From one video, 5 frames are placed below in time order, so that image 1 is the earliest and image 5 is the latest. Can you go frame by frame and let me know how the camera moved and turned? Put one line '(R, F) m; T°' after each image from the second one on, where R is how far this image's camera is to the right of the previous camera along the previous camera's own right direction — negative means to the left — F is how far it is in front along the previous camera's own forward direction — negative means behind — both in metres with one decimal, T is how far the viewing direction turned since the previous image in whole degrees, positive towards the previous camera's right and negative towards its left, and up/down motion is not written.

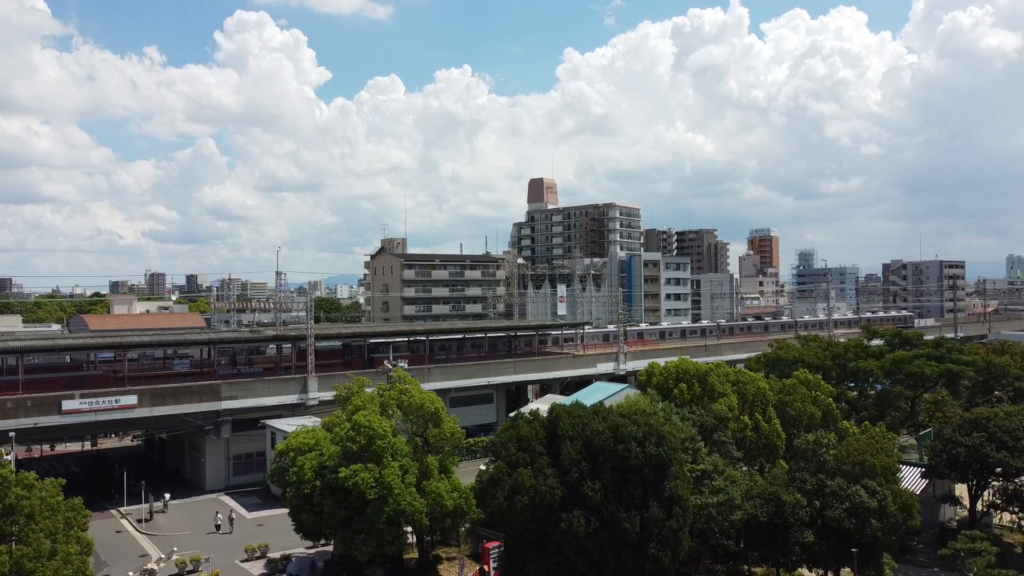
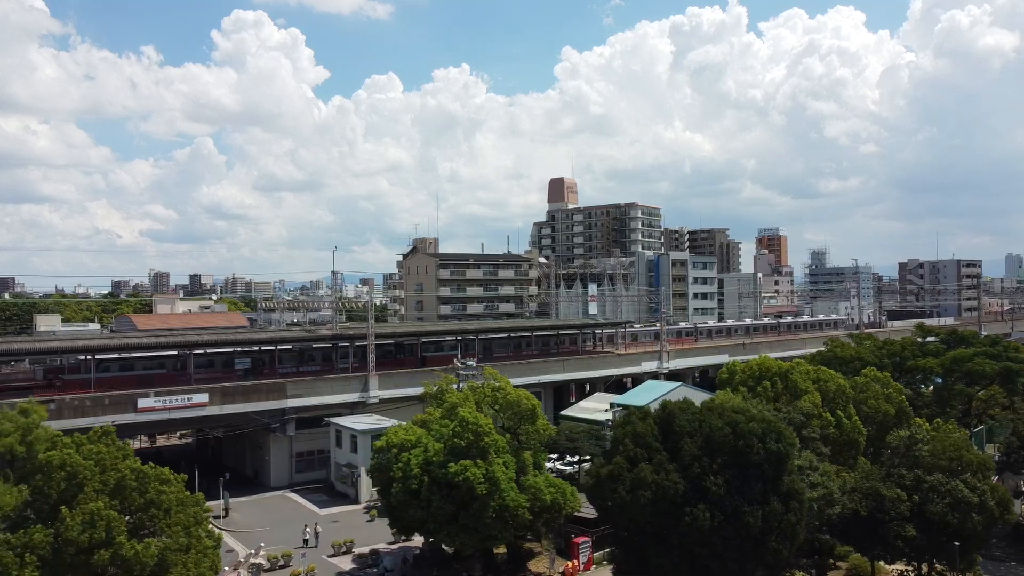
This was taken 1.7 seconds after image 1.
(-2.7, -0.4) m; 0°
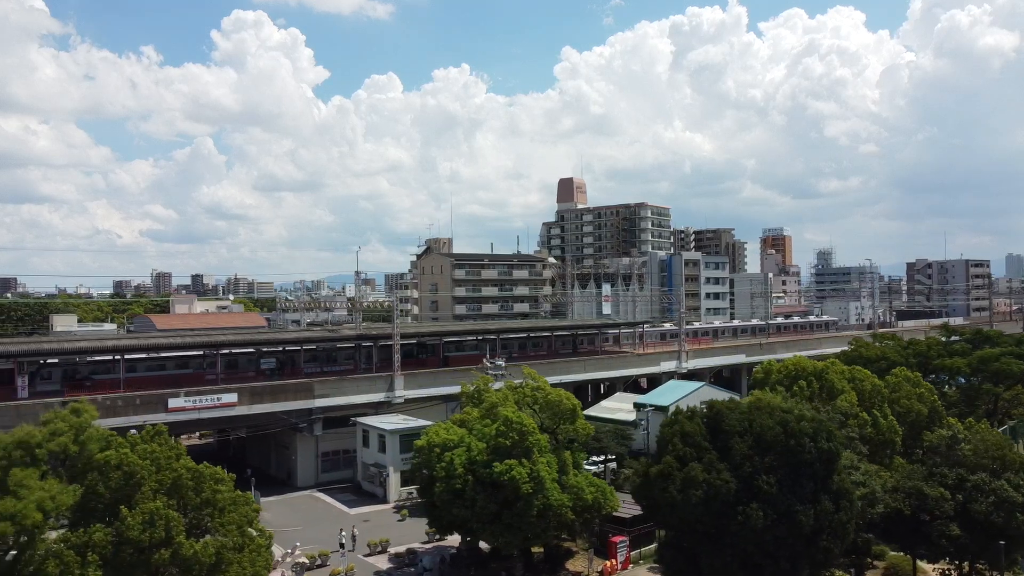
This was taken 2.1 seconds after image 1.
(-1.1, -0.1) m; 0°
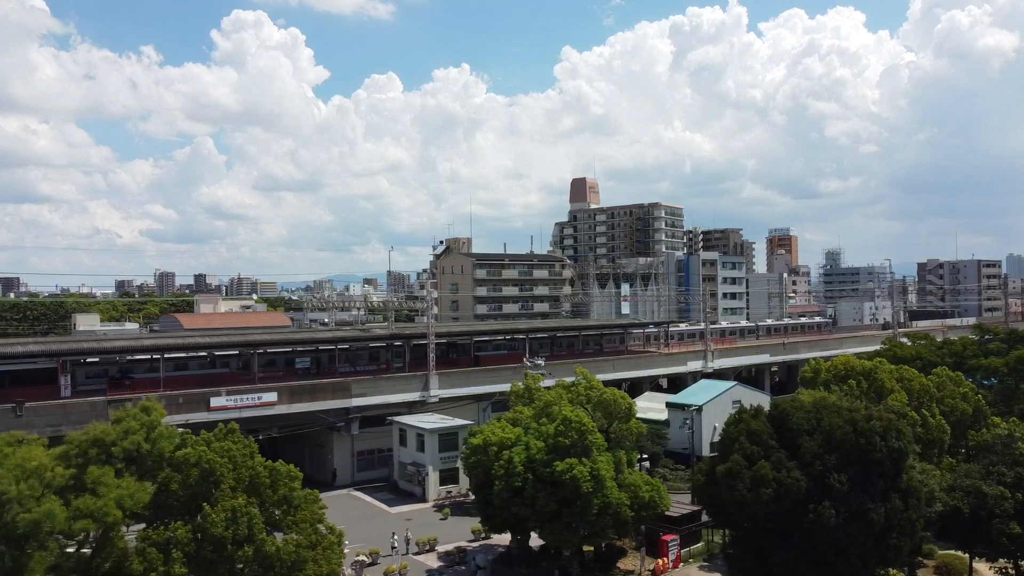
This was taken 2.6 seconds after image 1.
(-1.5, -0.1) m; 0°
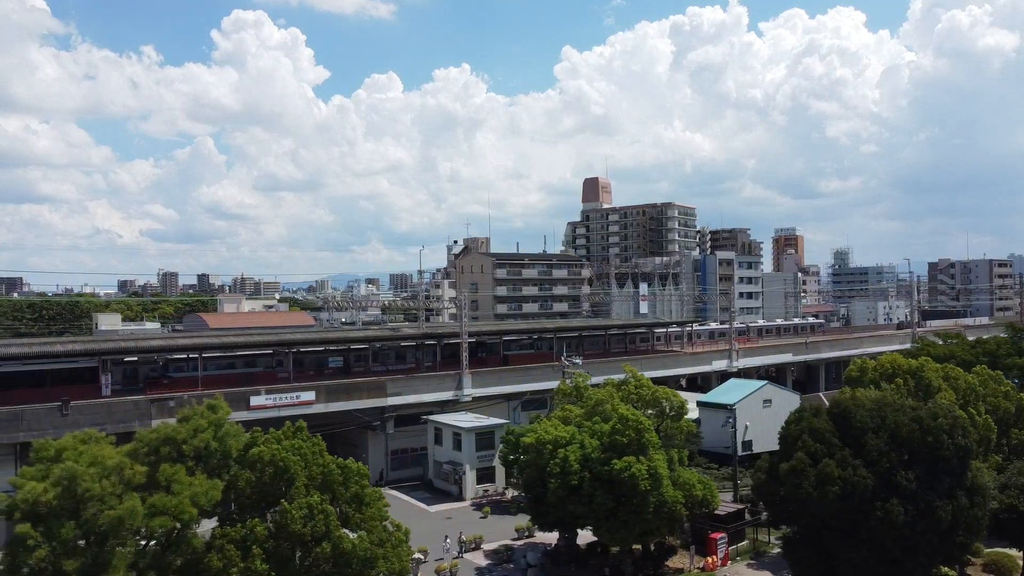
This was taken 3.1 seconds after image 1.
(-1.5, -0.1) m; 0°
